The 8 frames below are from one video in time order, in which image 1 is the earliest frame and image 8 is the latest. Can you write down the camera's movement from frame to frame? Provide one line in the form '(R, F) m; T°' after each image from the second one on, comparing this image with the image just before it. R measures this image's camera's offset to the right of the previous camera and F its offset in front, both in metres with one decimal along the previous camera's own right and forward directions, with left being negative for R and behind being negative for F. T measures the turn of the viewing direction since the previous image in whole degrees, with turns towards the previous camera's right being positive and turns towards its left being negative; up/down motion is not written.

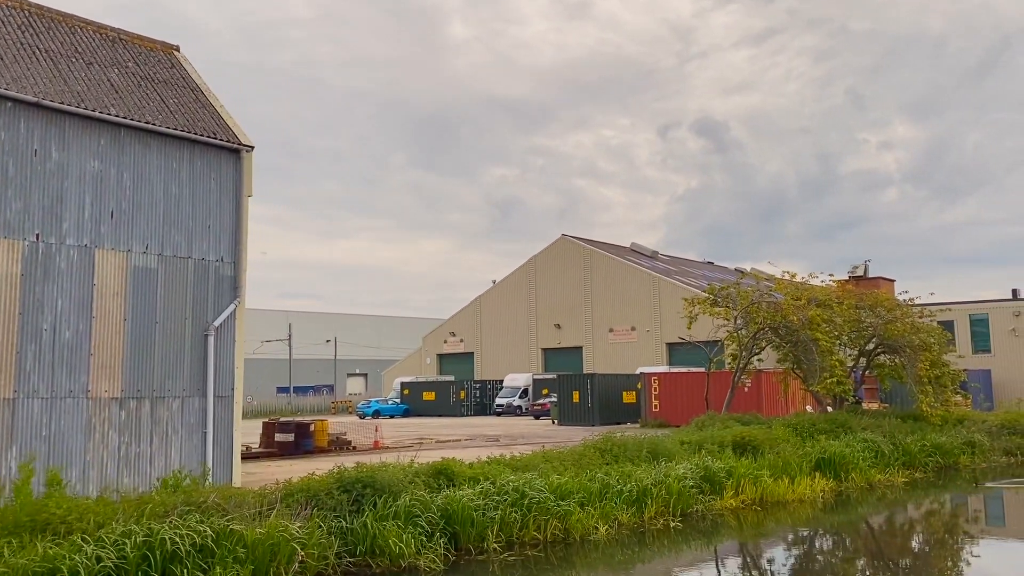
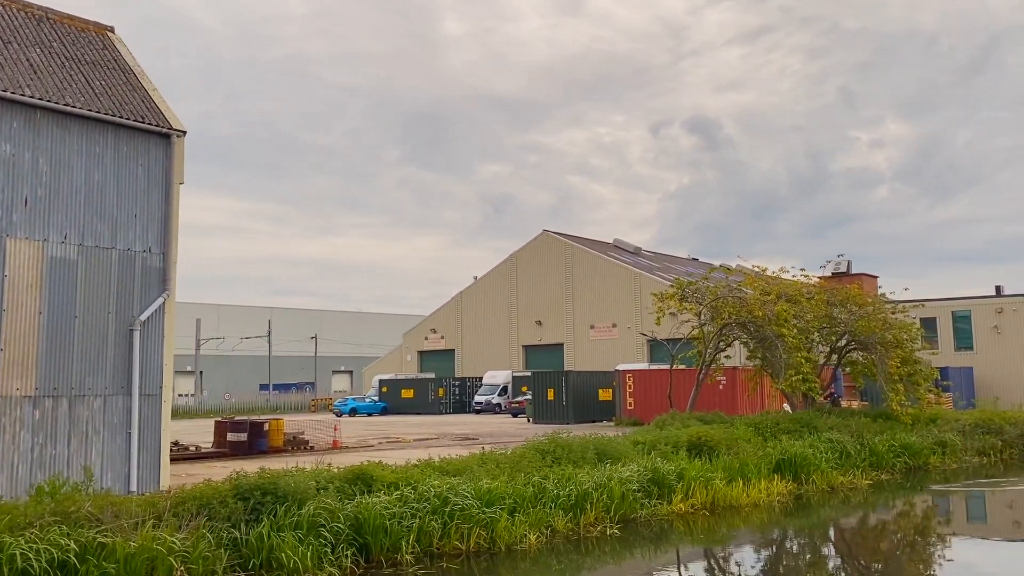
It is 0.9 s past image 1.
(+0.7, +0.7) m; 0°
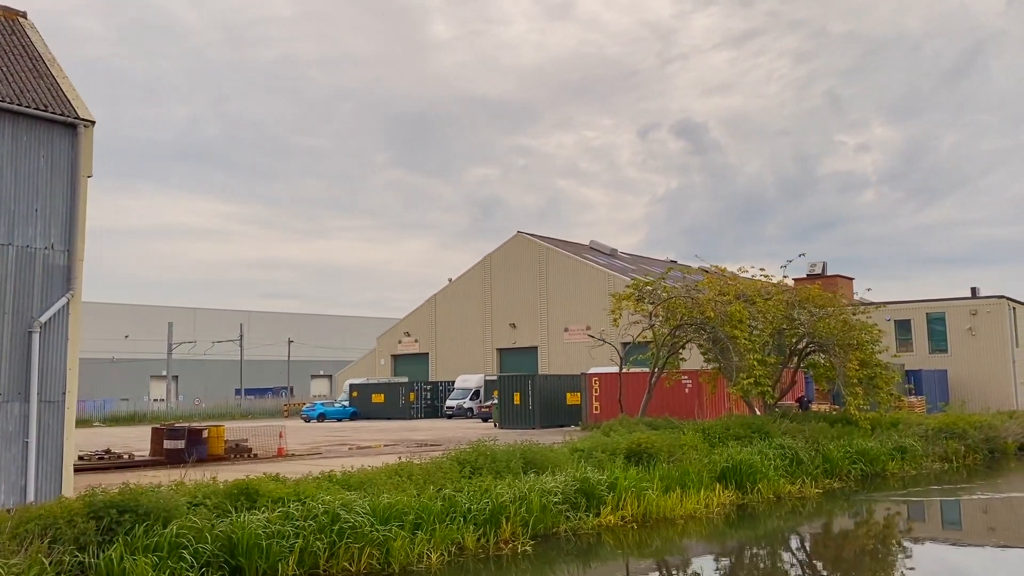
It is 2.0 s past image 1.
(+0.9, +0.8) m; +1°
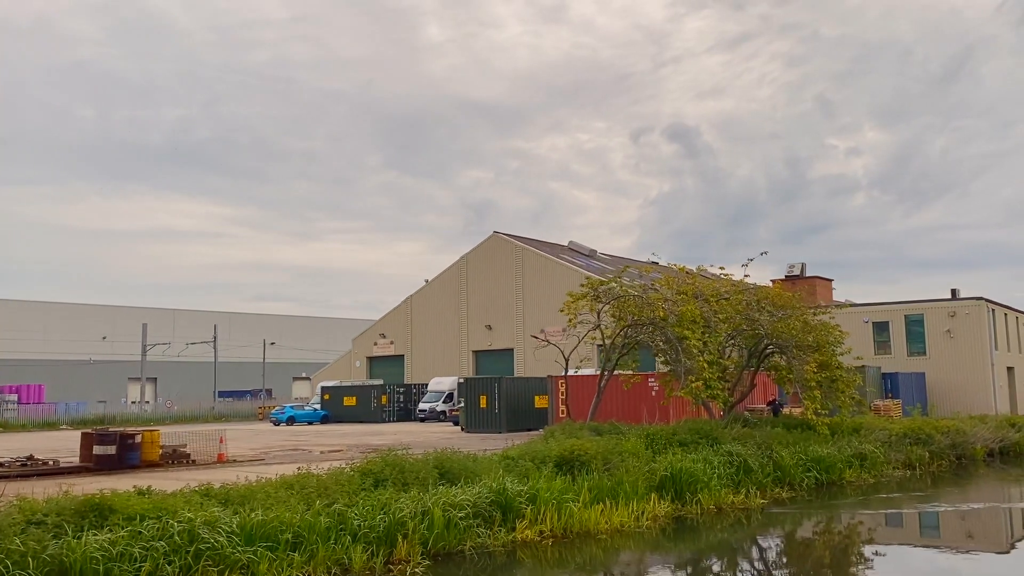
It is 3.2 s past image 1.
(+1.0, +0.9) m; +1°
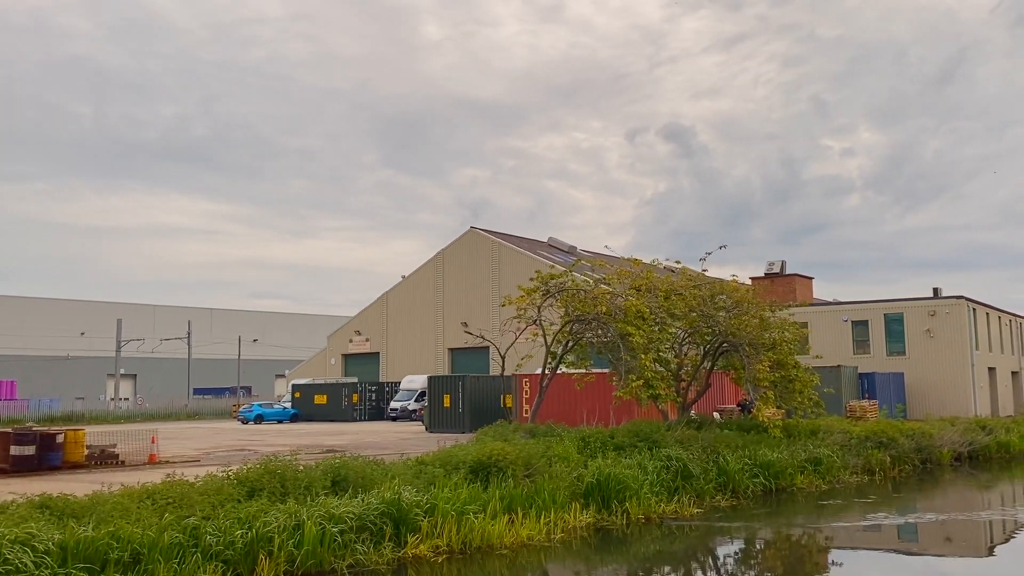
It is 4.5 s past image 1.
(+1.0, +1.0) m; 0°
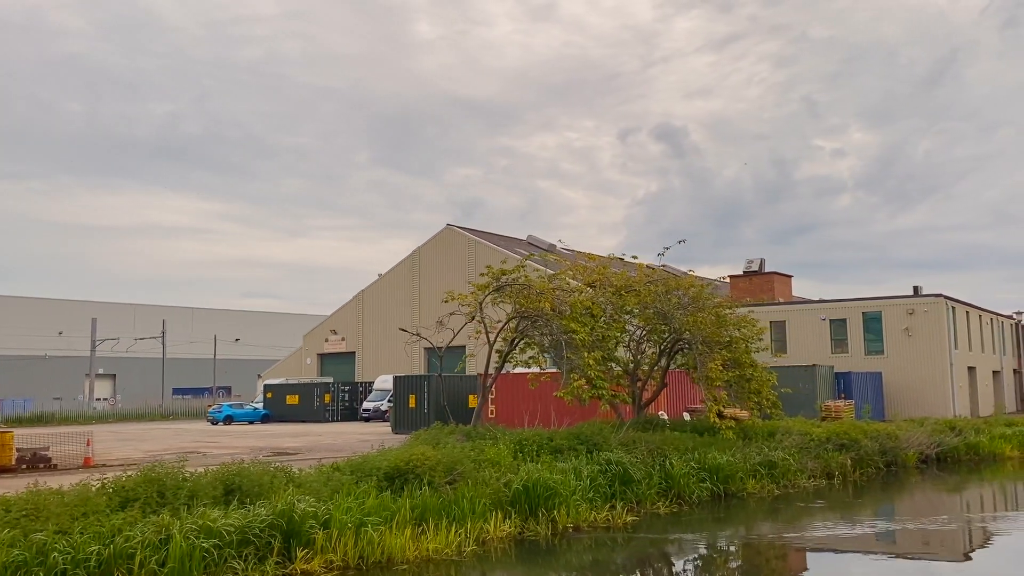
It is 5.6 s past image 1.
(+0.9, +0.8) m; +1°
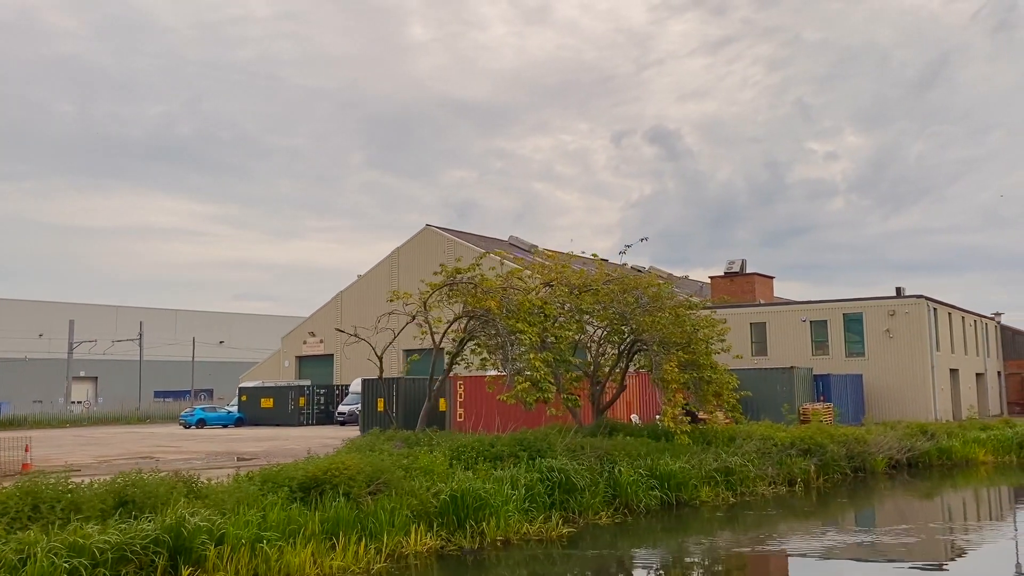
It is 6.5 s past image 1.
(+0.8, +0.7) m; 0°
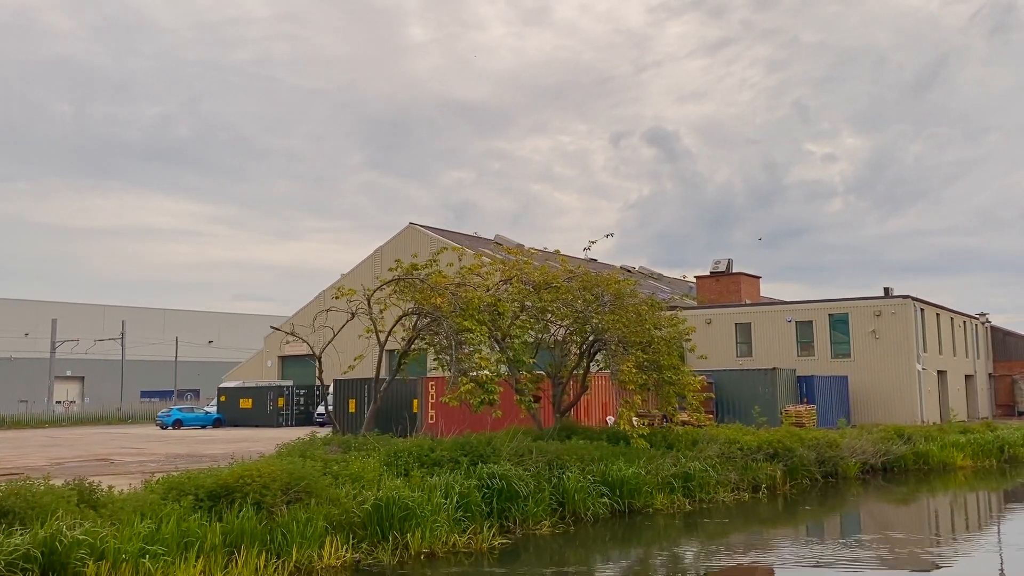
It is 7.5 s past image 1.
(+0.7, +0.7) m; 0°
